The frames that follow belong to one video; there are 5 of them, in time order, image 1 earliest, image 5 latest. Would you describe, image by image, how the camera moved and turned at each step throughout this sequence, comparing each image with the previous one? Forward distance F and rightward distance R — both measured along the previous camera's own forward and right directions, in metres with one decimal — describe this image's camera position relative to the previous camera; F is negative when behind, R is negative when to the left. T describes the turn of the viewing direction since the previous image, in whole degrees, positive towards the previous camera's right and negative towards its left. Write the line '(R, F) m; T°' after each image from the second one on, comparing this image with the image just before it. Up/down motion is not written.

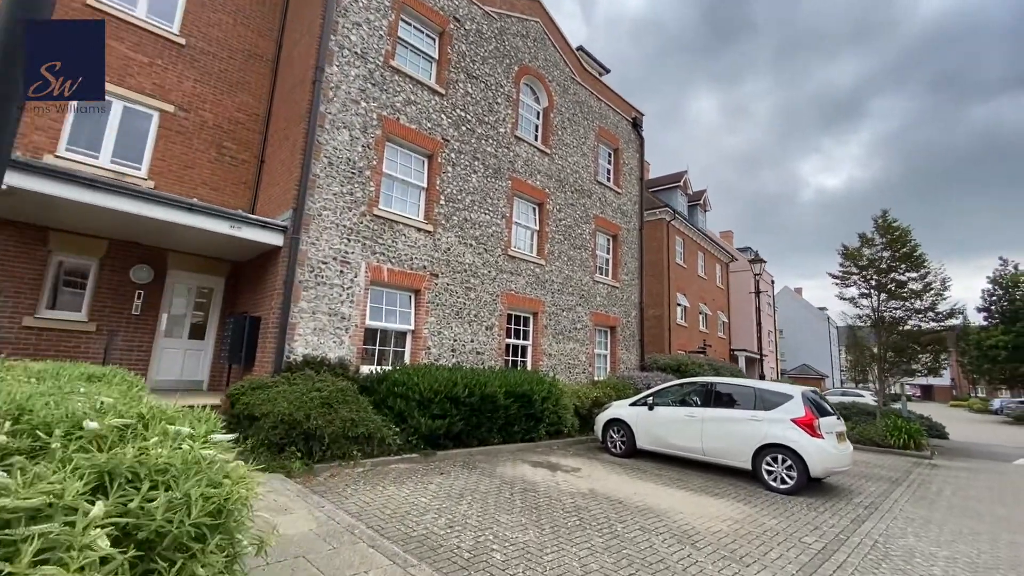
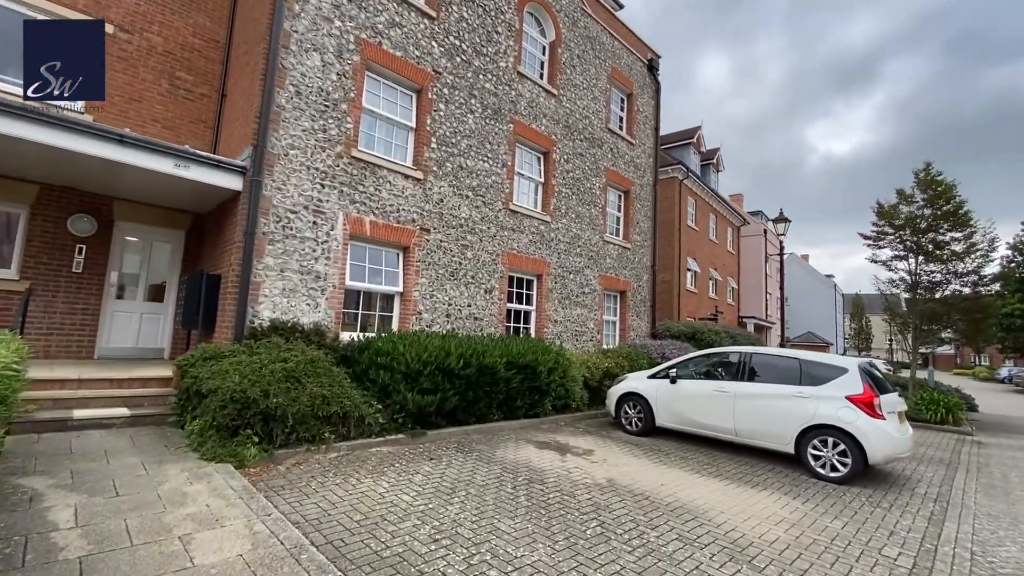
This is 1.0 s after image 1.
(0.0, +1.2) m; 0°
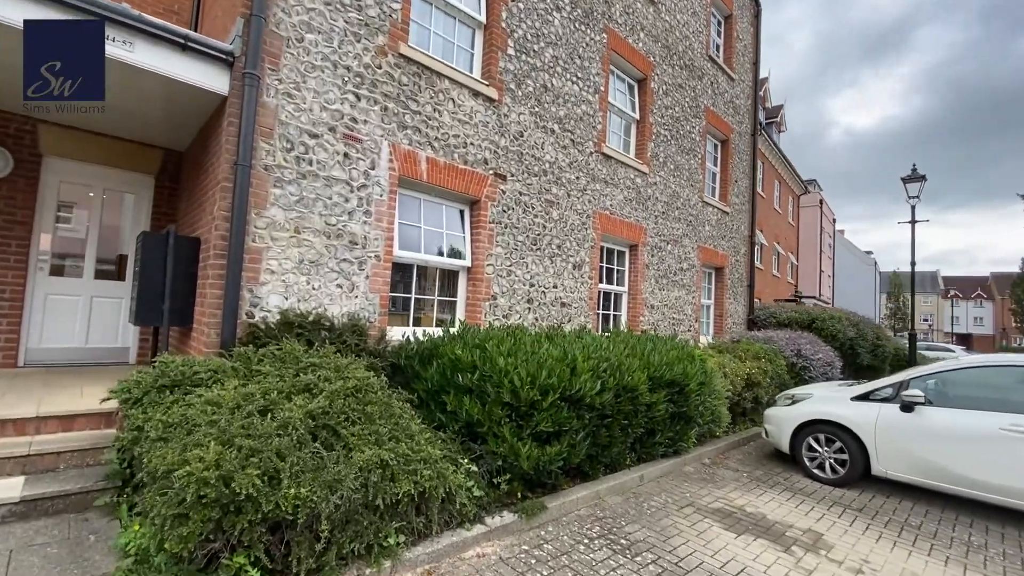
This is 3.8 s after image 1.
(-1.4, +2.8) m; -1°
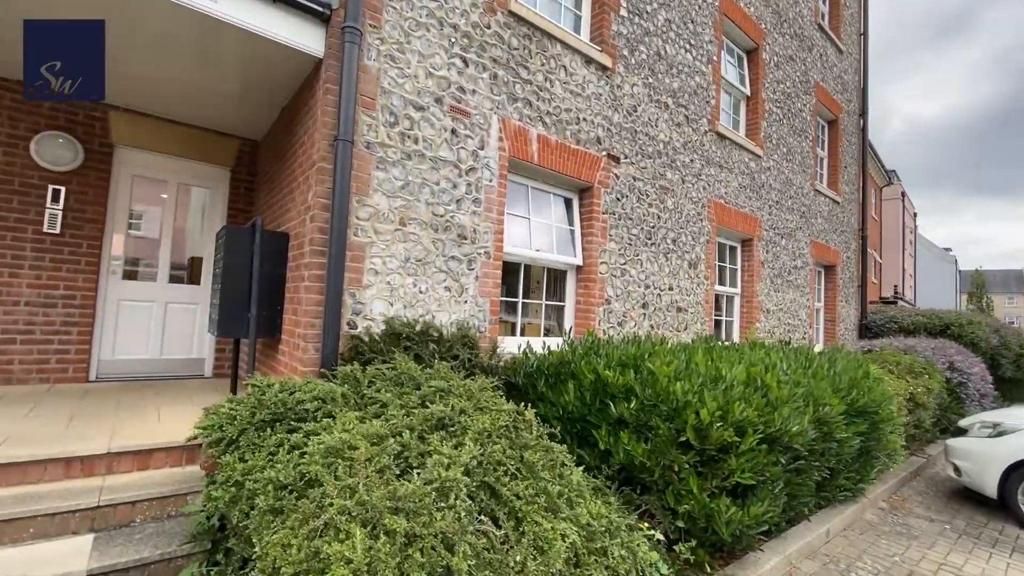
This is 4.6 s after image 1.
(-0.9, +0.9) m; -5°
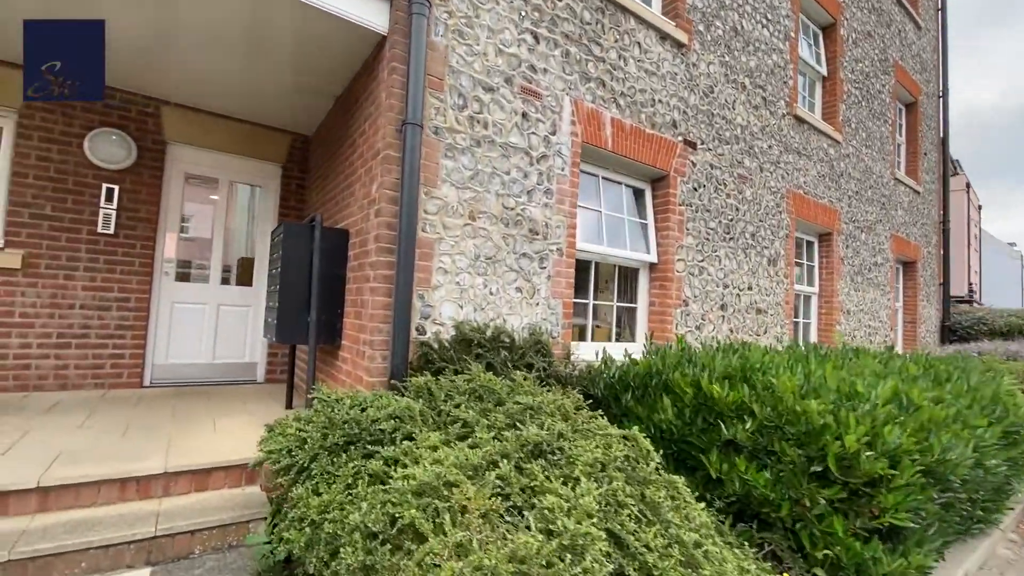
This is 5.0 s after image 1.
(-0.4, +0.4) m; -4°
